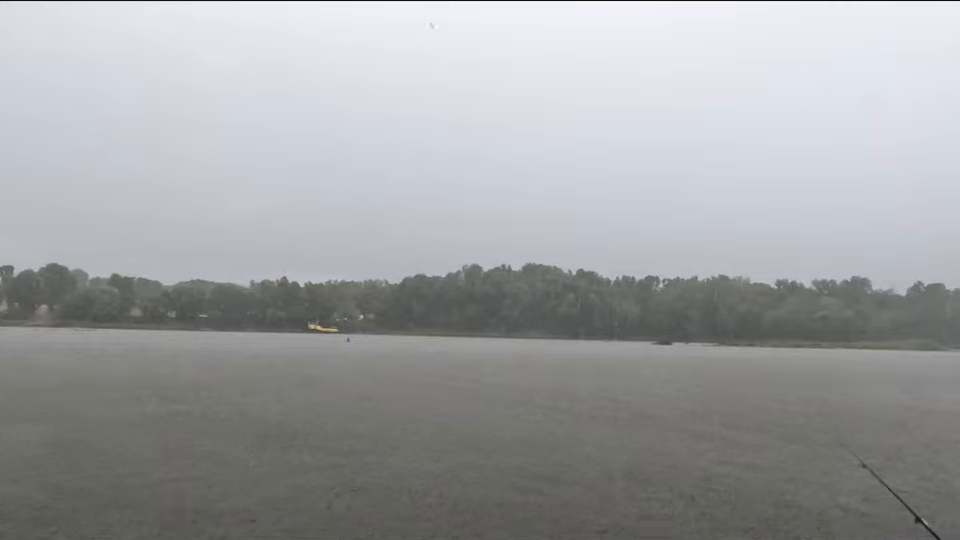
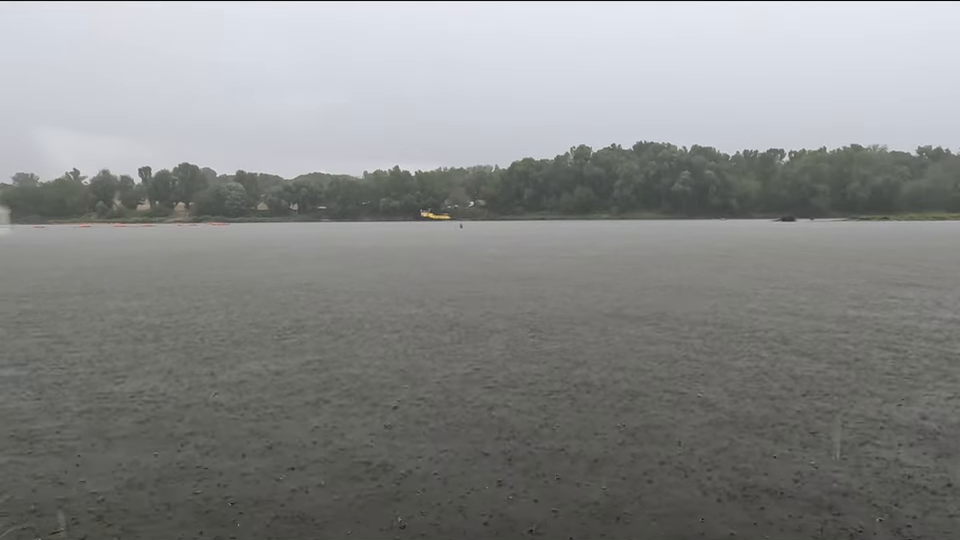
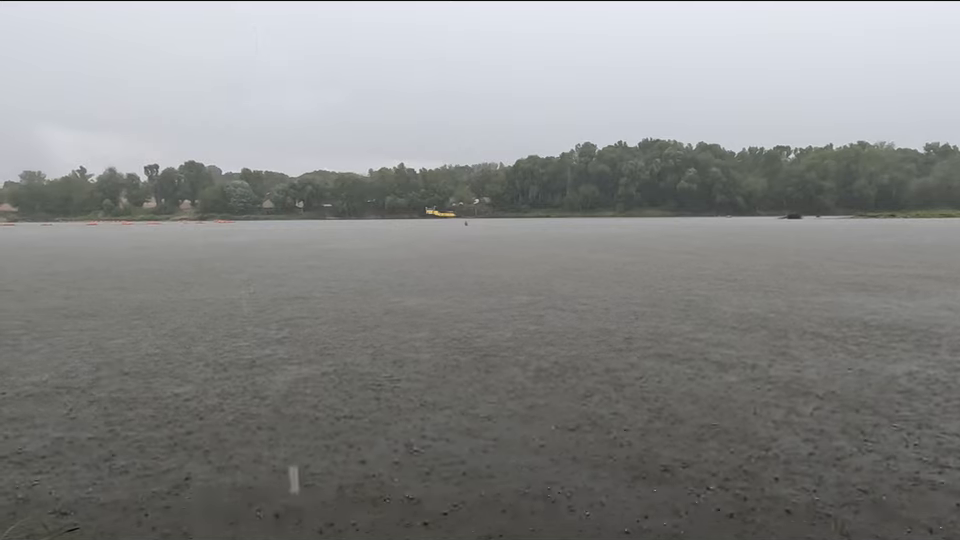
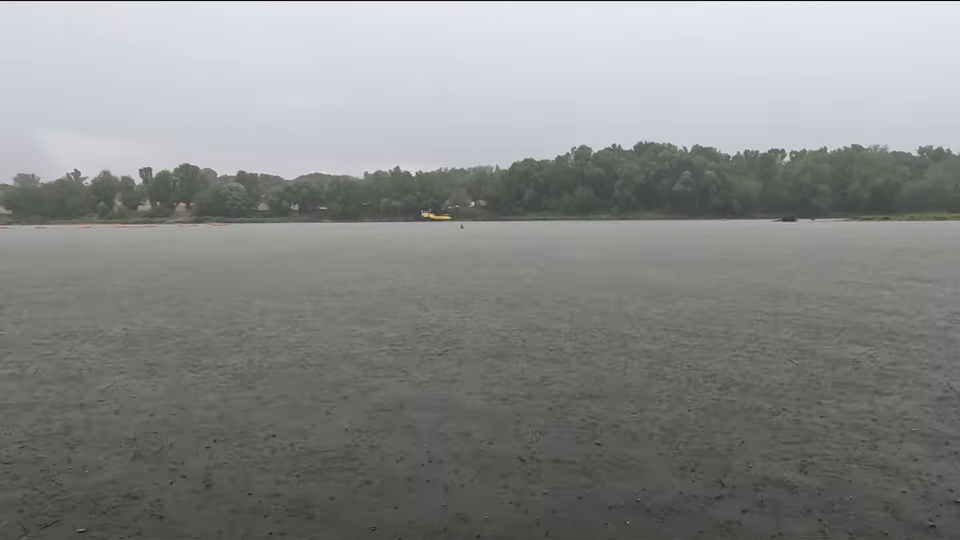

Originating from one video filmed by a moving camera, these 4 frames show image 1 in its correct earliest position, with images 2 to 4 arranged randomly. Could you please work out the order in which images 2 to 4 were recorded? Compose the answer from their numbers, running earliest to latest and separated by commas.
4, 2, 3
